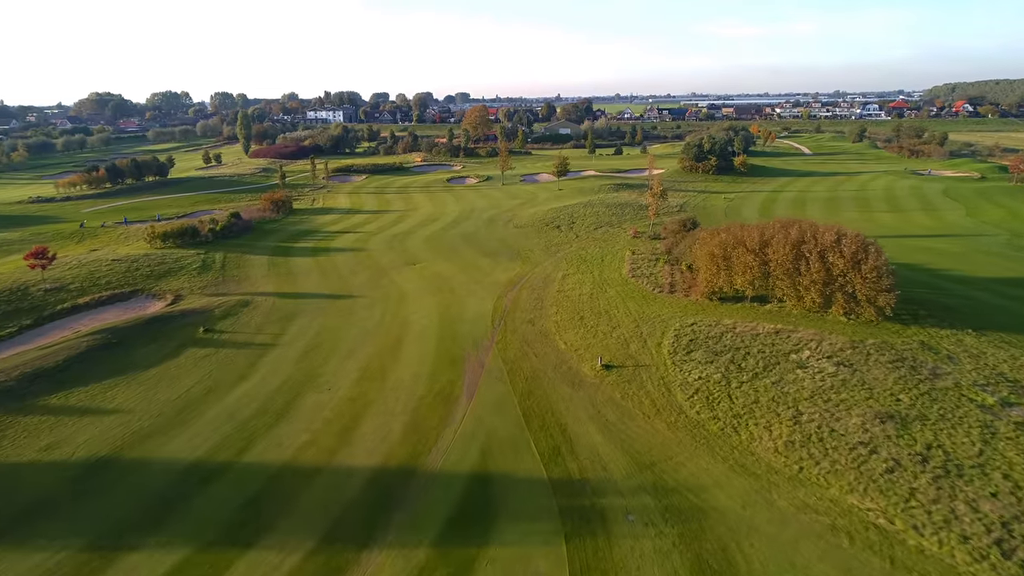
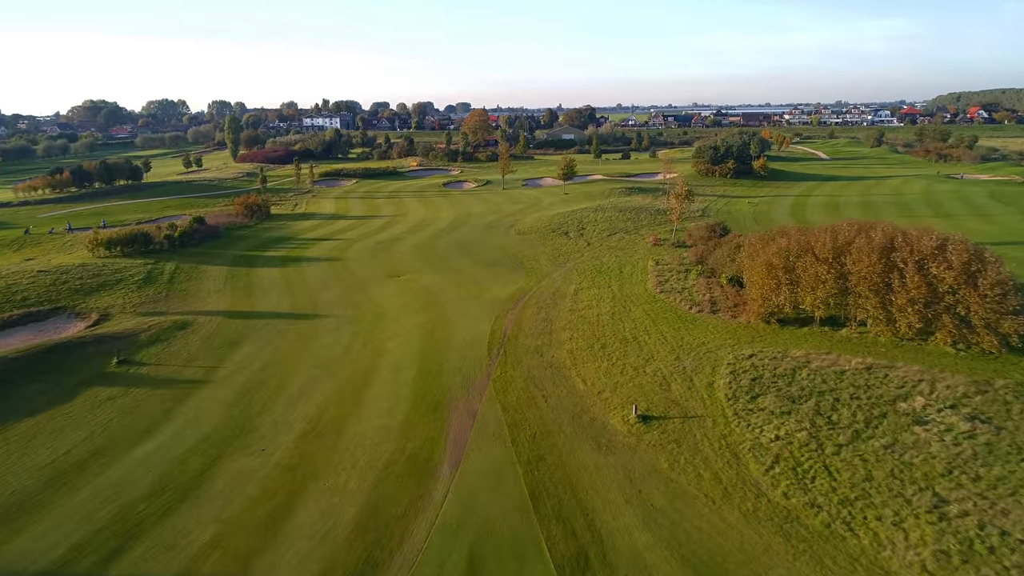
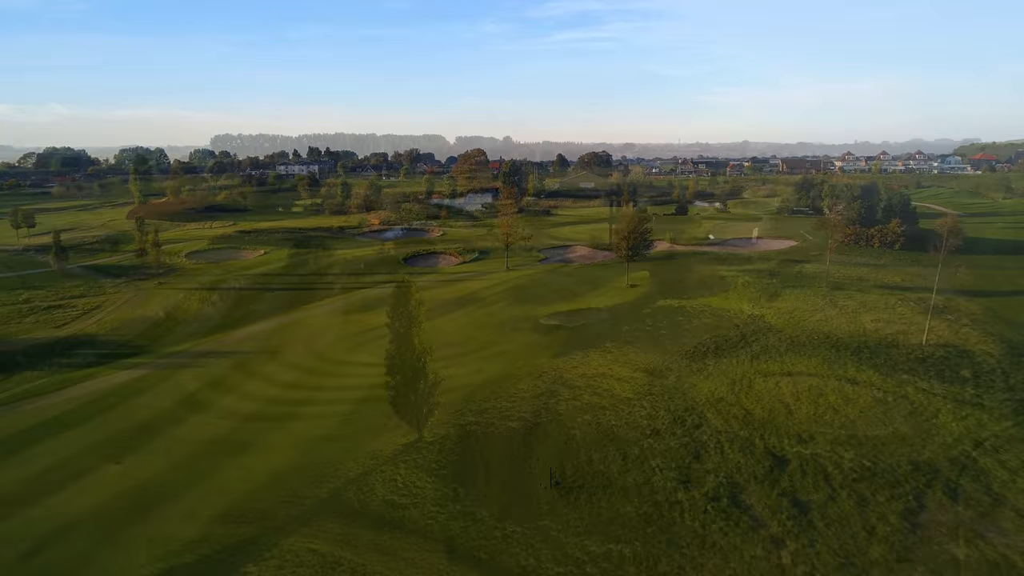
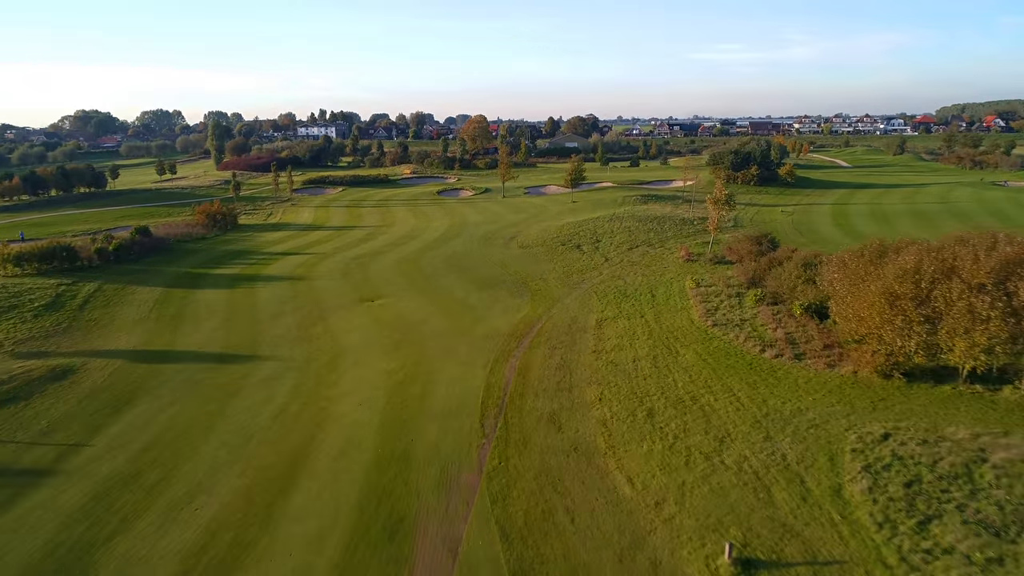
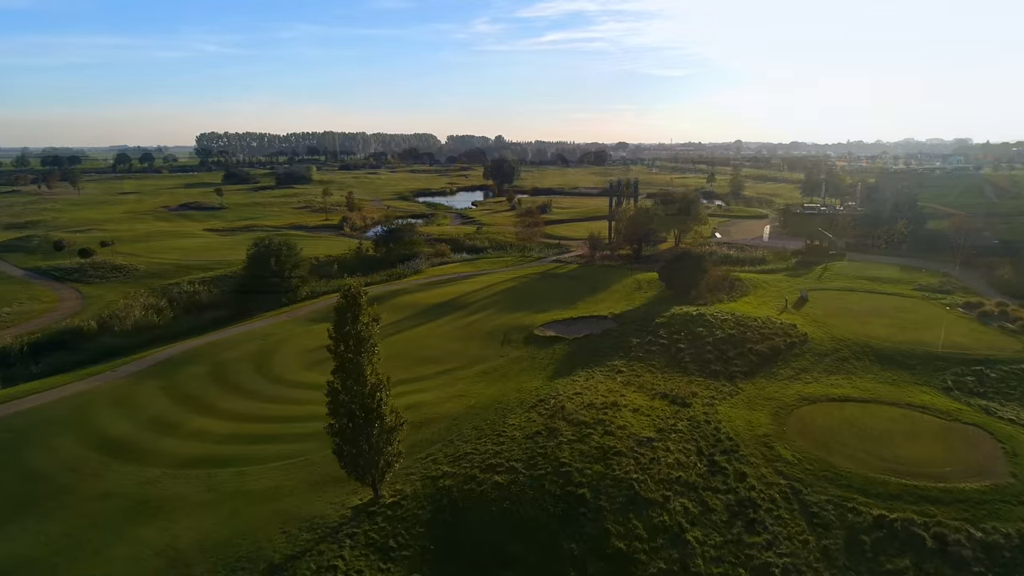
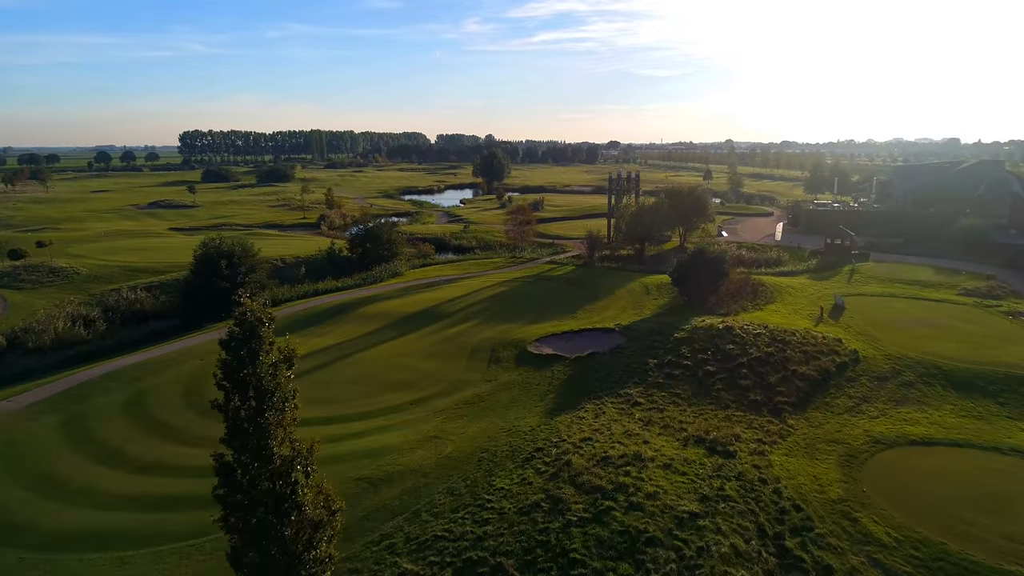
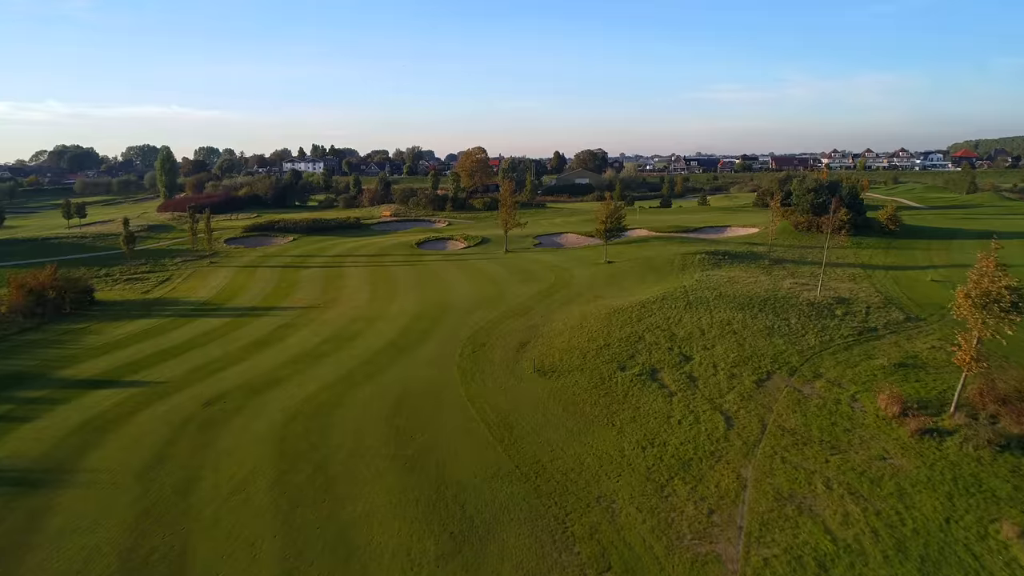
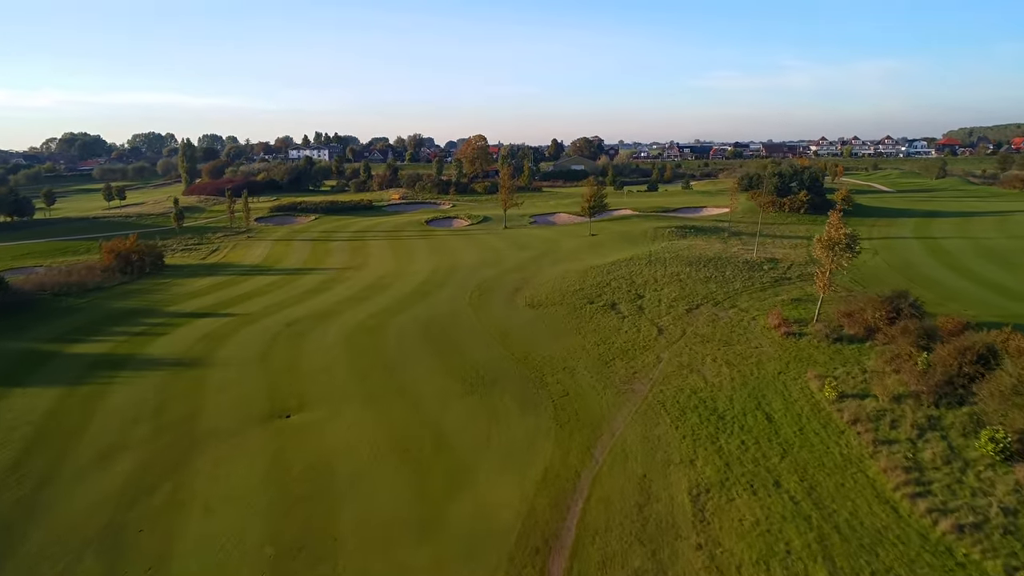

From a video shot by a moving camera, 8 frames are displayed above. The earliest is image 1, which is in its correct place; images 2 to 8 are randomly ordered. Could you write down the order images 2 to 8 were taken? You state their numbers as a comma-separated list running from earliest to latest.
2, 4, 8, 7, 3, 5, 6
